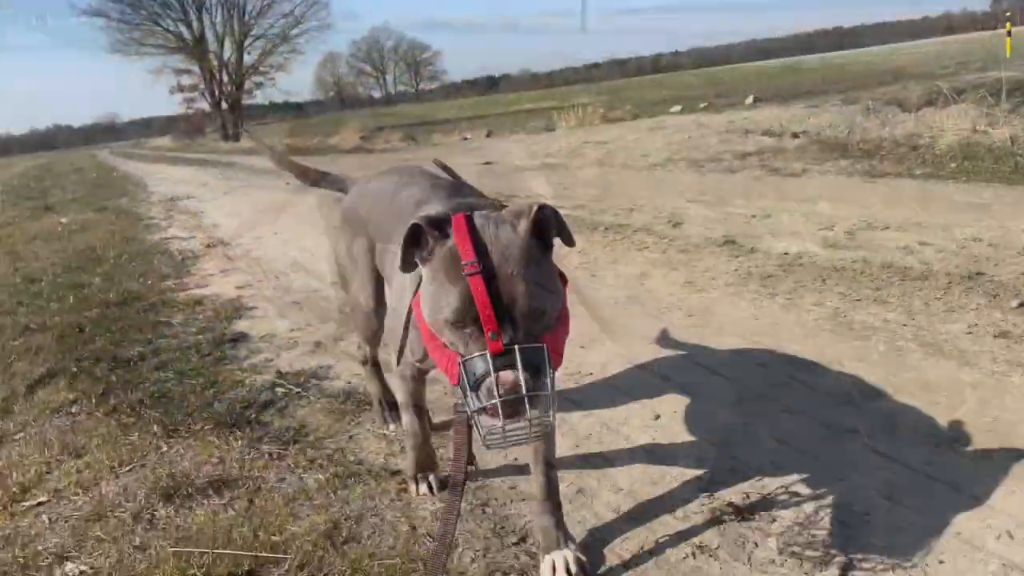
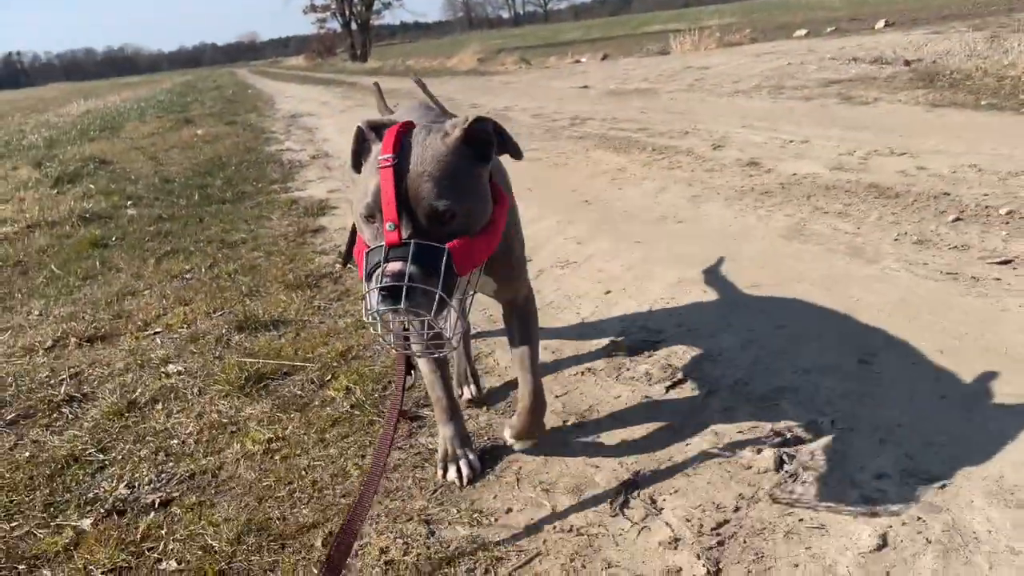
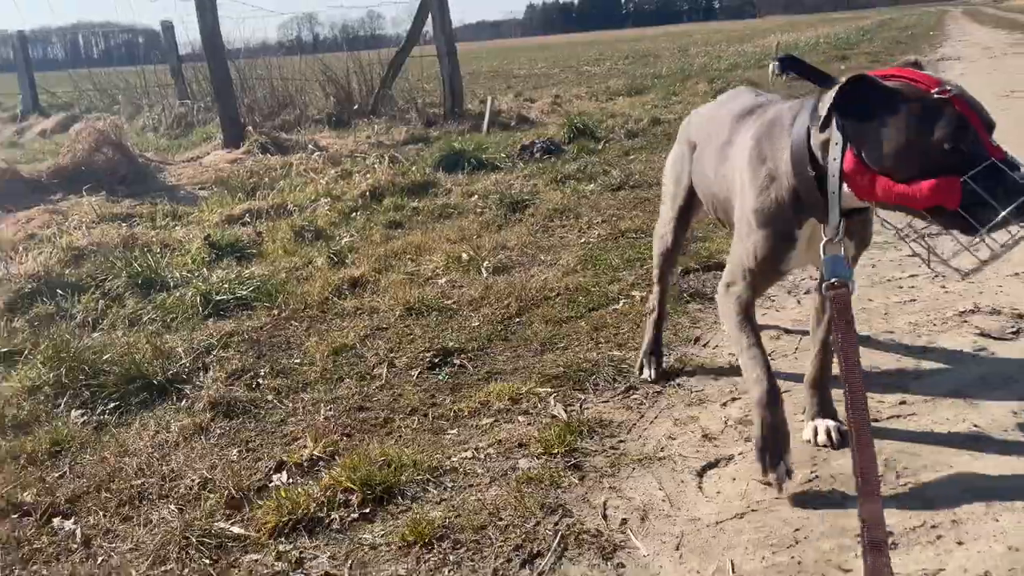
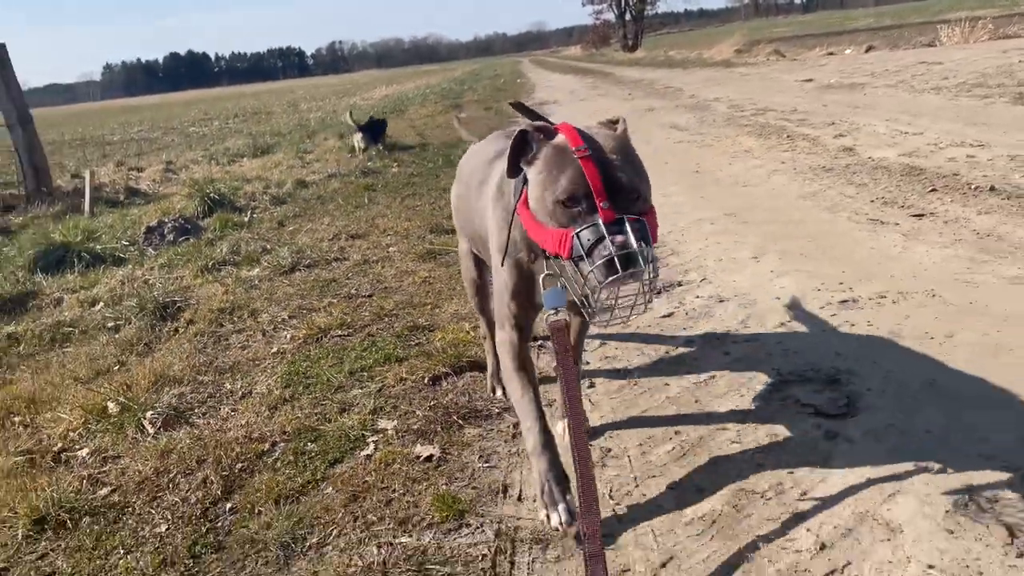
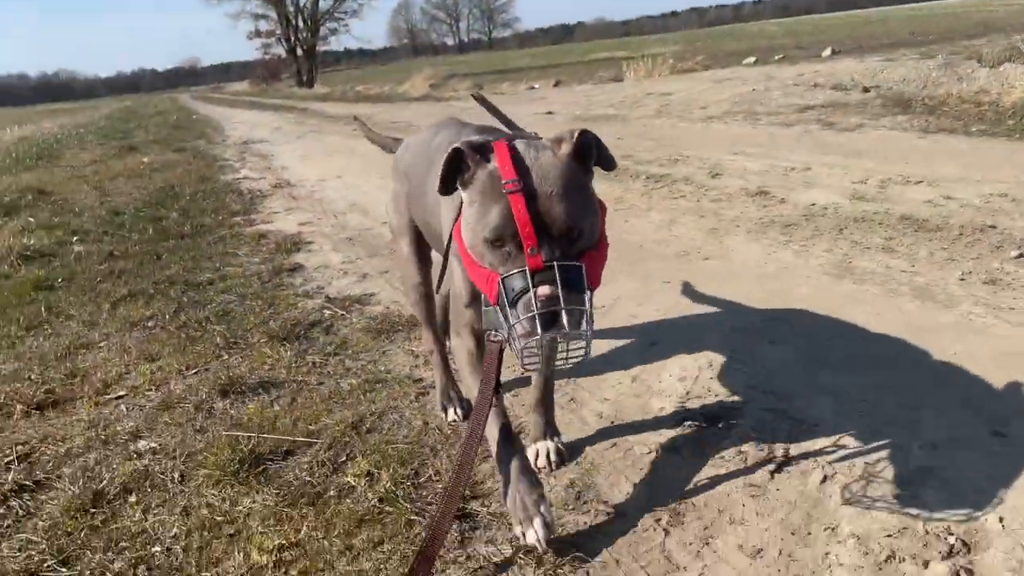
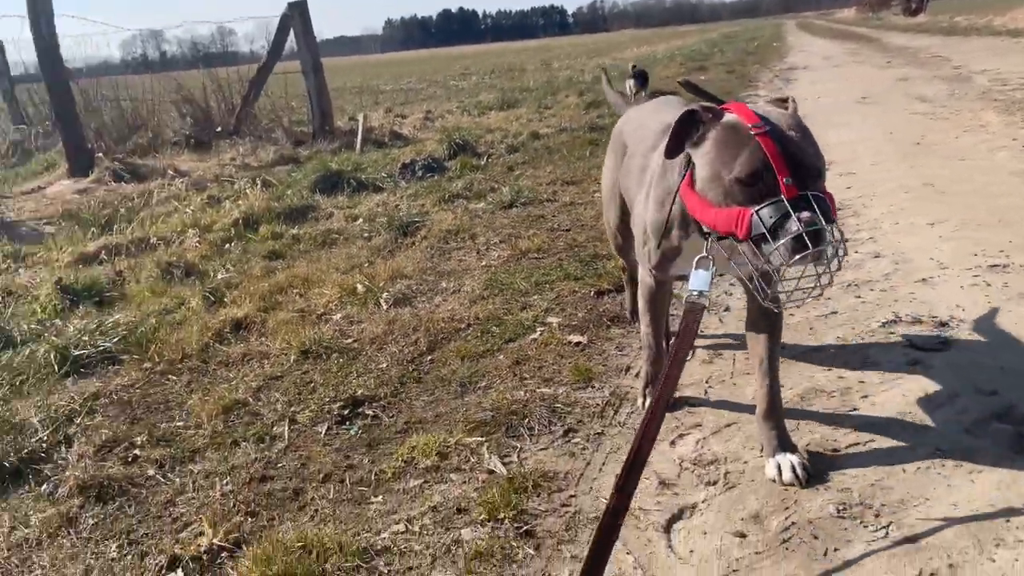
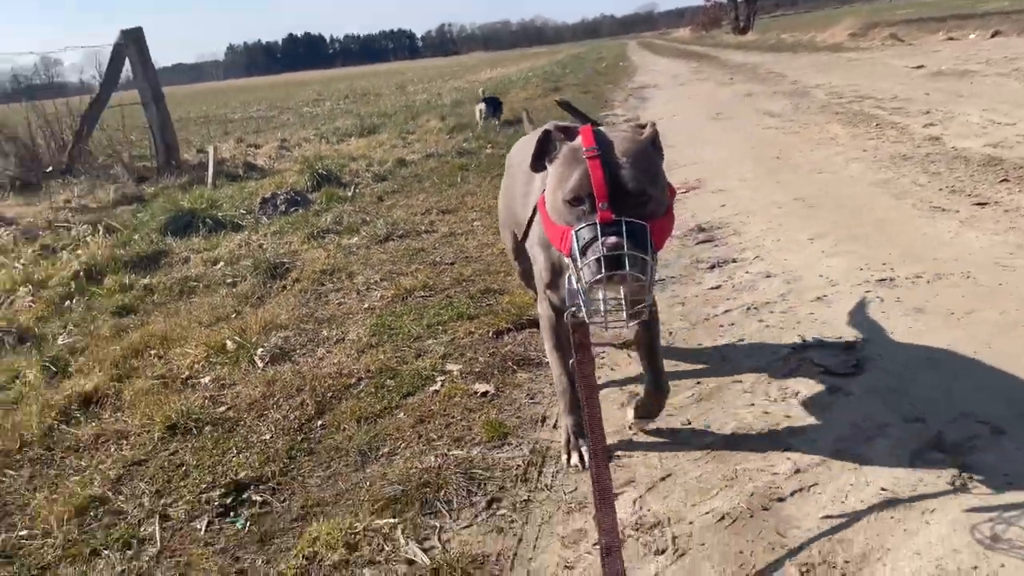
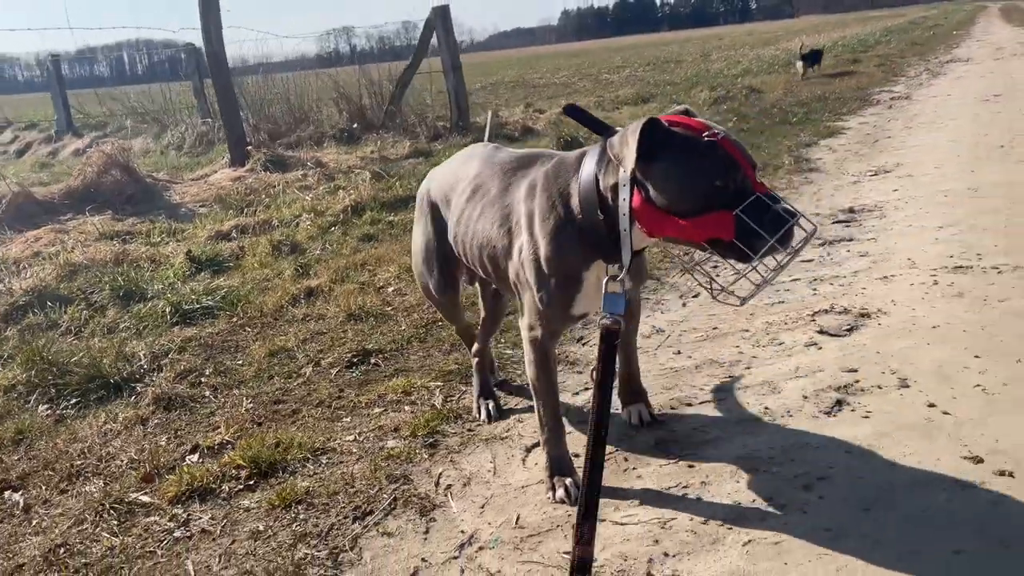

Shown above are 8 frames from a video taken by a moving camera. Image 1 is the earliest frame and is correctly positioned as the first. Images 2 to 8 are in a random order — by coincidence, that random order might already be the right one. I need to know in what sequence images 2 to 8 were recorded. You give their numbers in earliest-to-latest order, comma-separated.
5, 2, 4, 7, 6, 3, 8
